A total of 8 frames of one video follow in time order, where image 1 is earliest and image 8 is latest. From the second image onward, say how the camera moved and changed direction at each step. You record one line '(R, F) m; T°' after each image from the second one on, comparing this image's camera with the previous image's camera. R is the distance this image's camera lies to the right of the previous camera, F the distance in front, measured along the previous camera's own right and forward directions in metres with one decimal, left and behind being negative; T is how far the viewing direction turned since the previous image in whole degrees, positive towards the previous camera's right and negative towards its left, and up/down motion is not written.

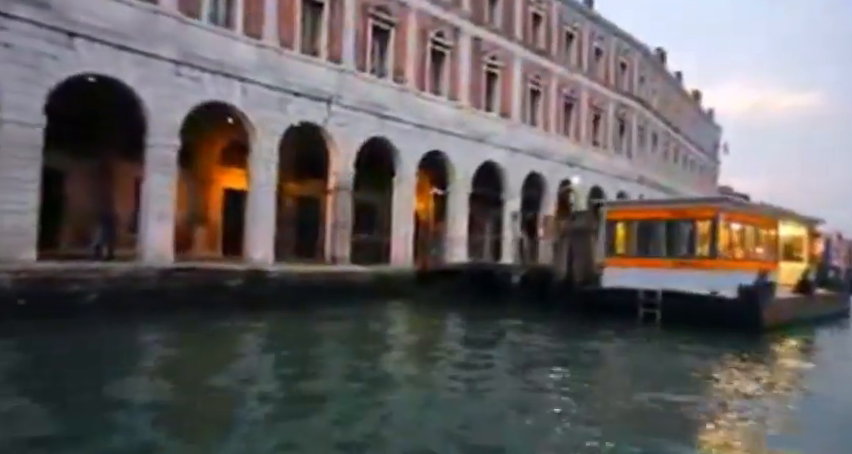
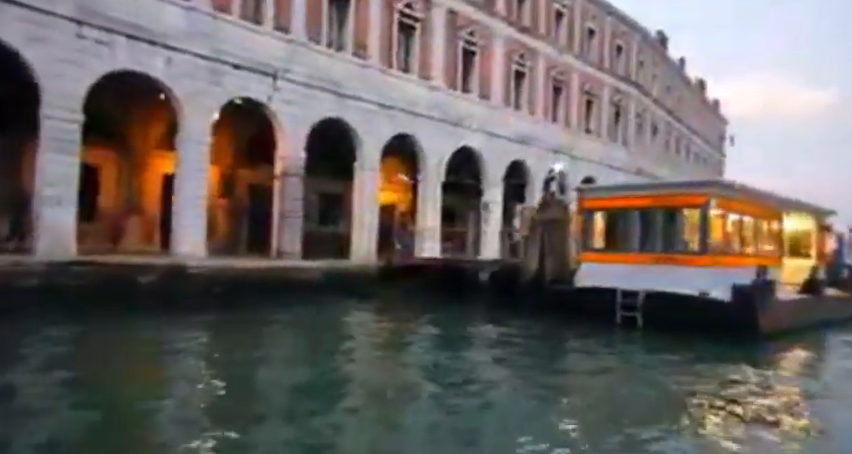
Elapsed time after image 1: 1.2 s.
(+1.2, +1.9) m; -1°
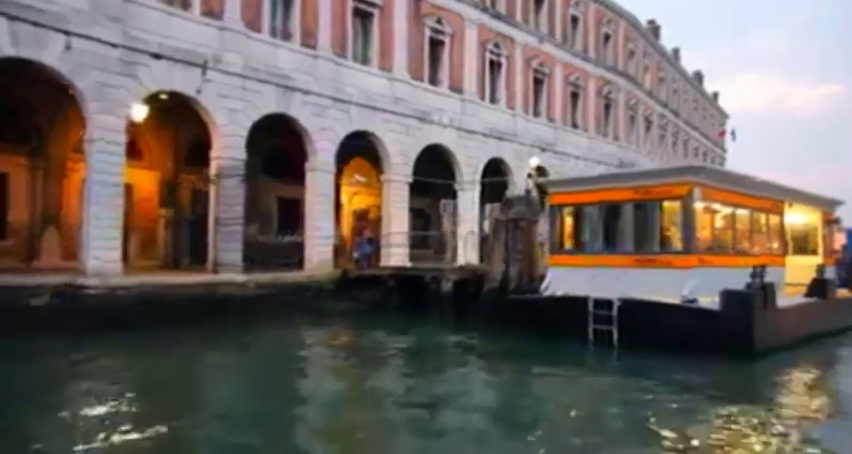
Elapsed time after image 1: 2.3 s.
(+1.1, +1.8) m; -1°
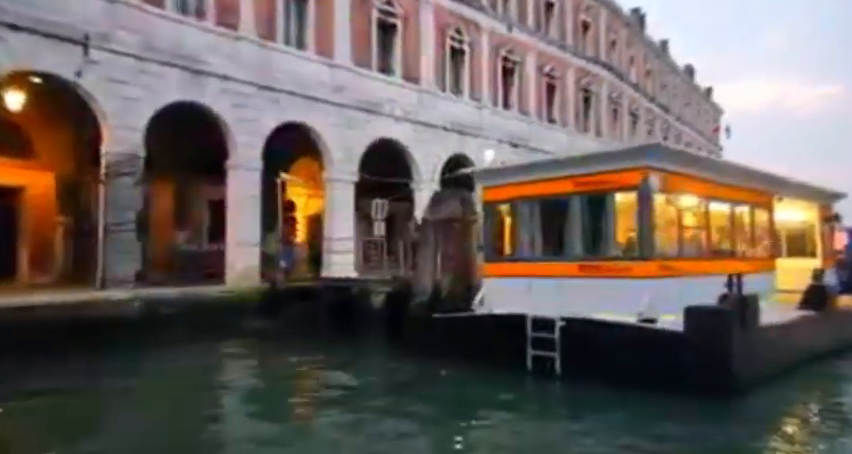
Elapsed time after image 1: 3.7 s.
(+1.4, +2.1) m; 0°
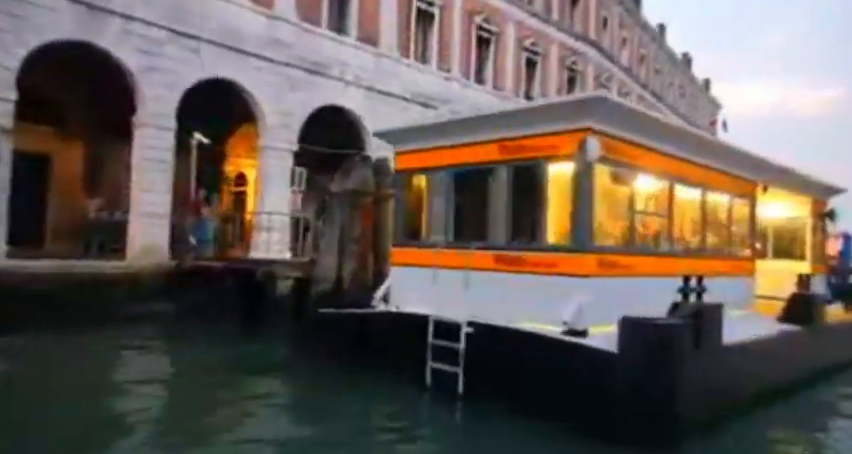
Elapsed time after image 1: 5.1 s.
(+1.2, +1.9) m; 0°
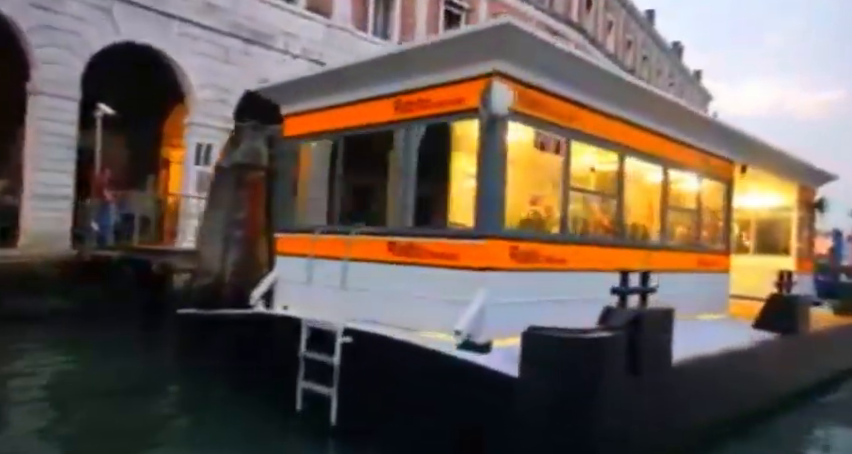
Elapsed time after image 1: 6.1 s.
(+1.0, +1.4) m; +1°
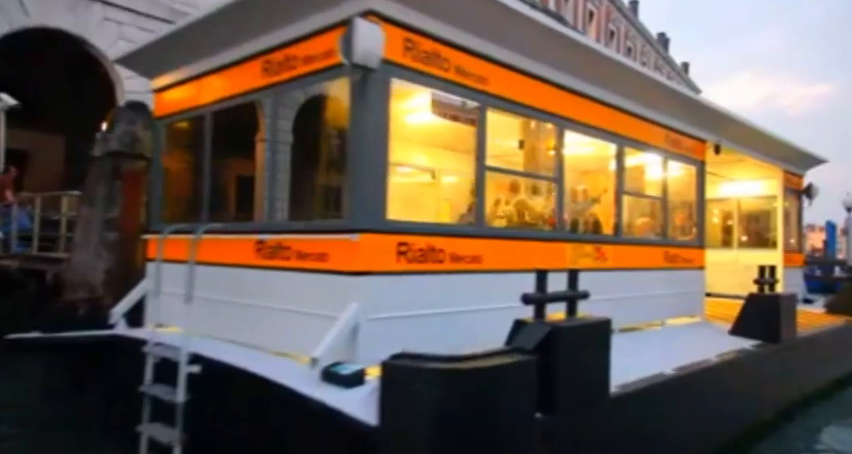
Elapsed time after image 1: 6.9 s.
(+0.7, +1.1) m; 0°
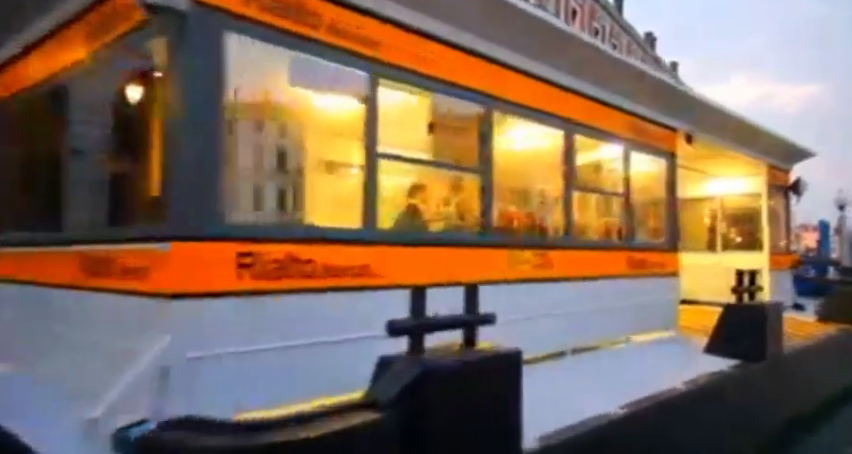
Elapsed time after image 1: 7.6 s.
(+0.6, +0.9) m; 0°
